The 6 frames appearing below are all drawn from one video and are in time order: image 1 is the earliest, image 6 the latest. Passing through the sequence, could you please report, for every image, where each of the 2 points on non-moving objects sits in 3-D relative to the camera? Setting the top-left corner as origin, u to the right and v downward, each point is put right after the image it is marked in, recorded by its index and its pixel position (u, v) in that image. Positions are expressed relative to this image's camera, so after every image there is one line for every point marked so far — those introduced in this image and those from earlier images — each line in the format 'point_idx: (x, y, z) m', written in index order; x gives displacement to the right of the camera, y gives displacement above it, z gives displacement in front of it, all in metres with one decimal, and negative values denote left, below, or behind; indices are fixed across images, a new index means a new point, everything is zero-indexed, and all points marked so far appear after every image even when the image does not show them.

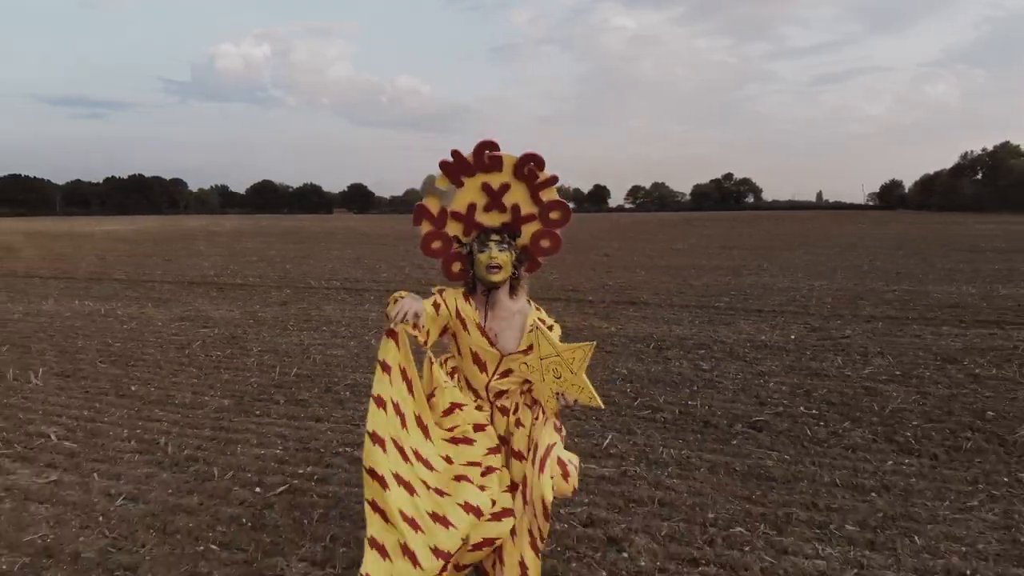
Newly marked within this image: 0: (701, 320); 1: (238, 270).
0: (+1.0, -0.2, +4.7) m
1: (-2.9, +0.2, +9.1) m
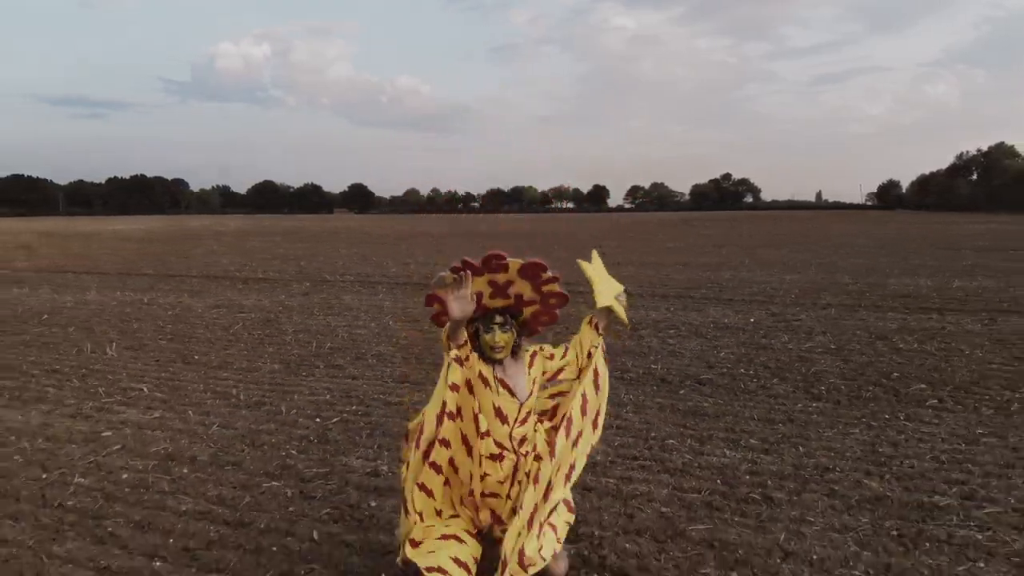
0: (+1.0, -0.1, +5.4) m
1: (-2.9, +0.2, +9.7) m
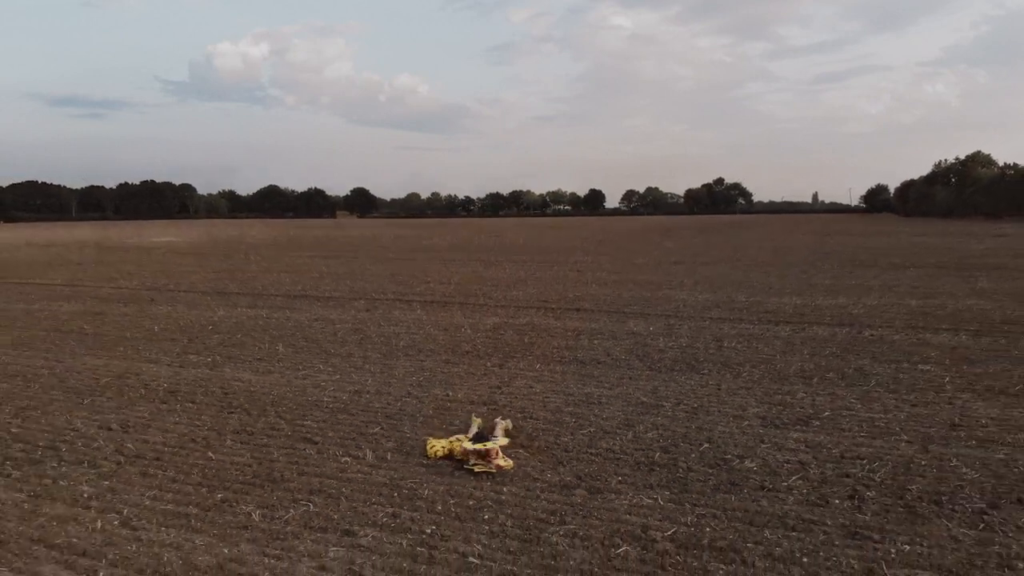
0: (+0.9, -0.4, +8.4) m
1: (-3.0, 0.0, +12.8) m
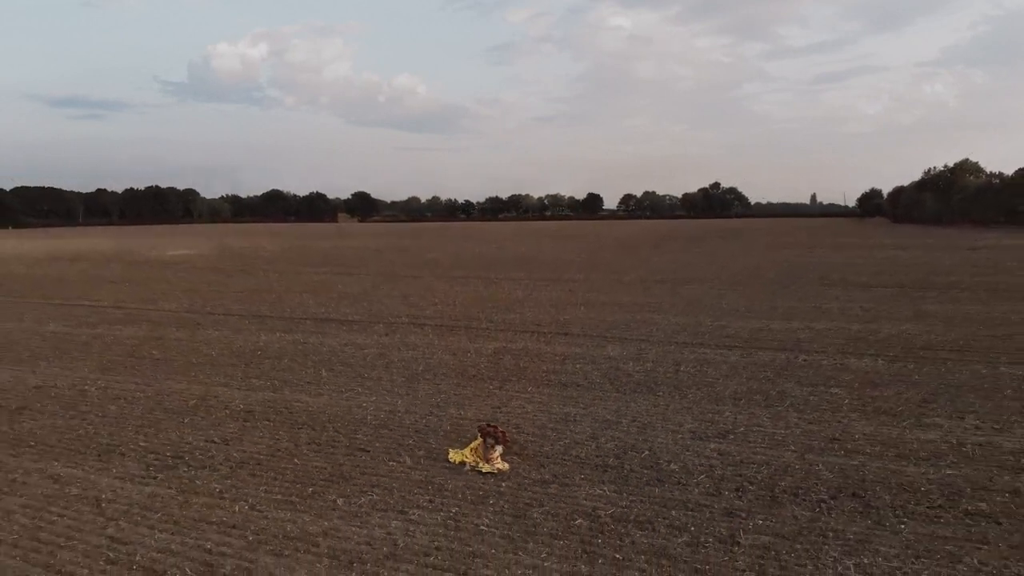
0: (+0.9, -0.7, +10.1) m
1: (-3.0, -0.4, +14.5) m
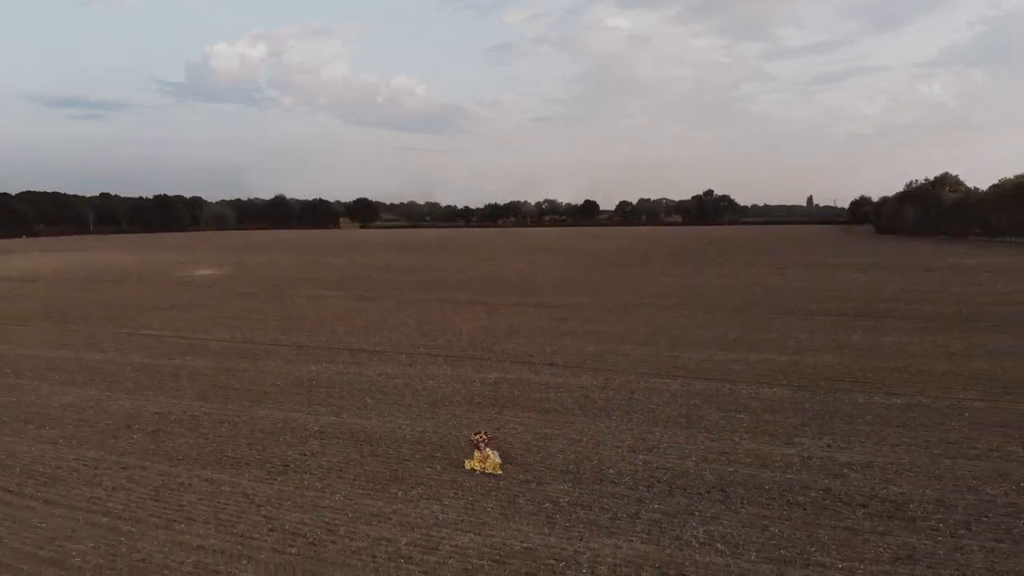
0: (+0.9, -1.4, +13.2) m
1: (-3.1, -1.1, +17.5) m
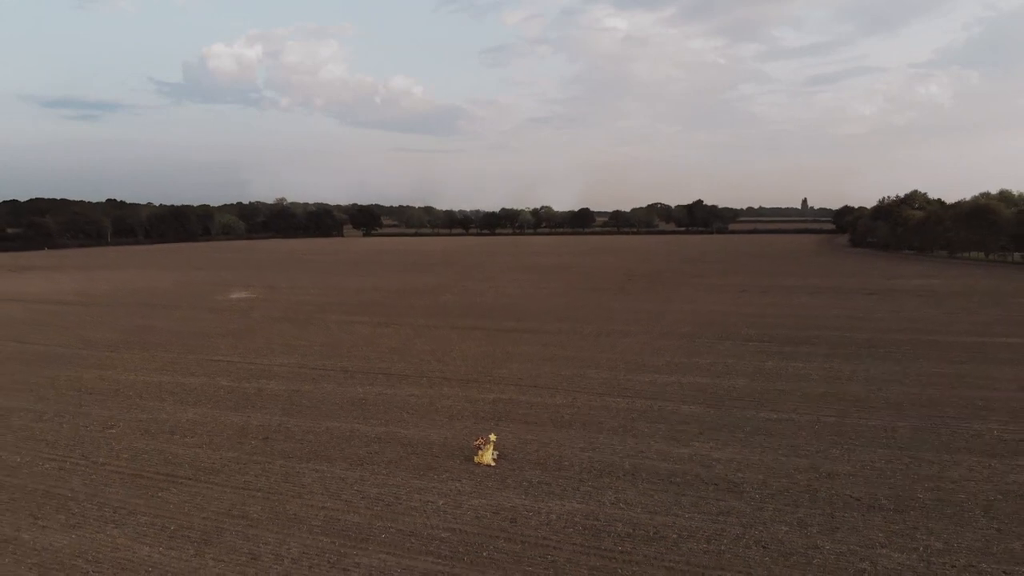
0: (+0.7, -2.4, +18.3) m
1: (-3.2, -2.1, +22.6) m
